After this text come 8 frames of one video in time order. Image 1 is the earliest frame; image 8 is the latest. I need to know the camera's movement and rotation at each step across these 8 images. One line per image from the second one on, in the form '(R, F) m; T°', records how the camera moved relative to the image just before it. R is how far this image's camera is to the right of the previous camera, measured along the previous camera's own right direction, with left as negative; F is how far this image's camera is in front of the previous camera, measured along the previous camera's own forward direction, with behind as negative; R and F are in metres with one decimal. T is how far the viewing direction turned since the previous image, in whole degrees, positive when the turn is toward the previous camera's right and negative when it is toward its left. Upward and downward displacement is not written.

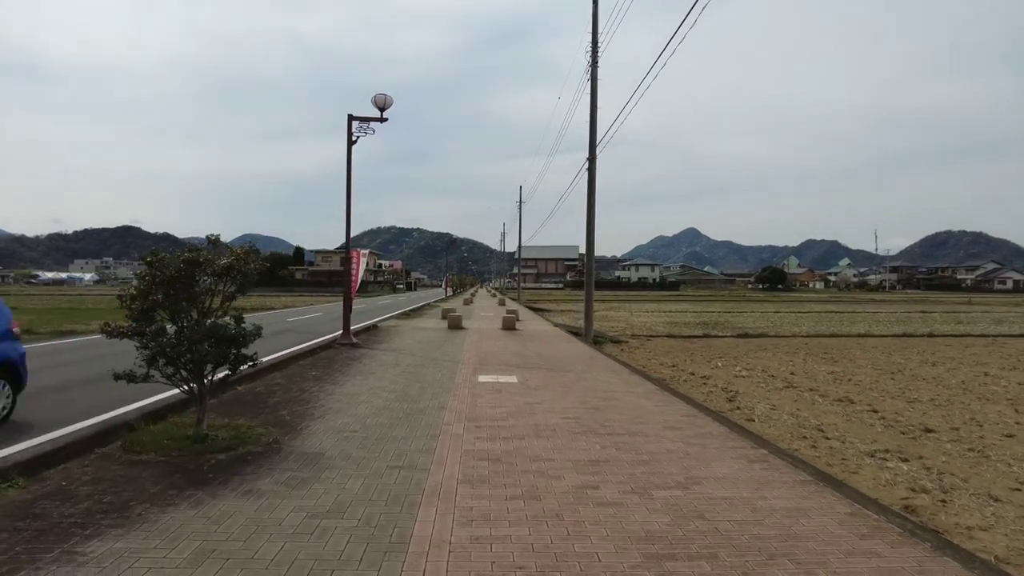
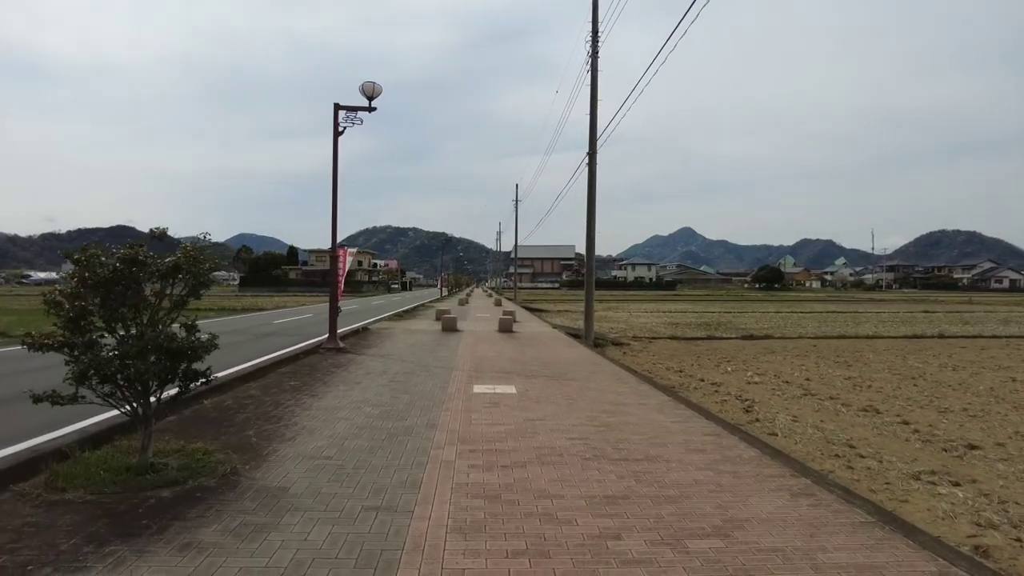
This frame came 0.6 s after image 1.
(0.0, +0.9) m; 0°
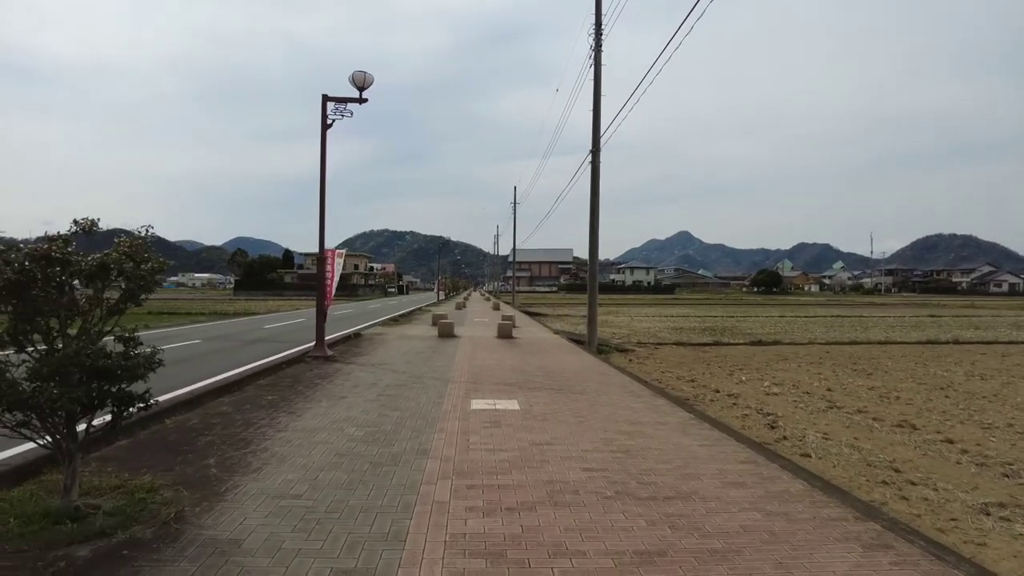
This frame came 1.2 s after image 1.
(-0.1, +0.9) m; 0°
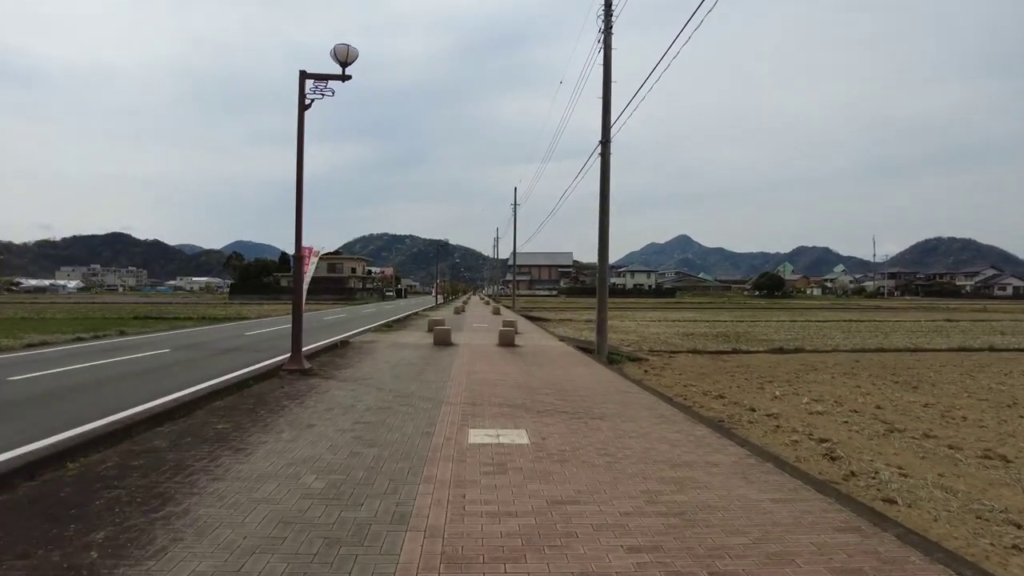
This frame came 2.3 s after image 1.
(-0.1, +1.6) m; 0°
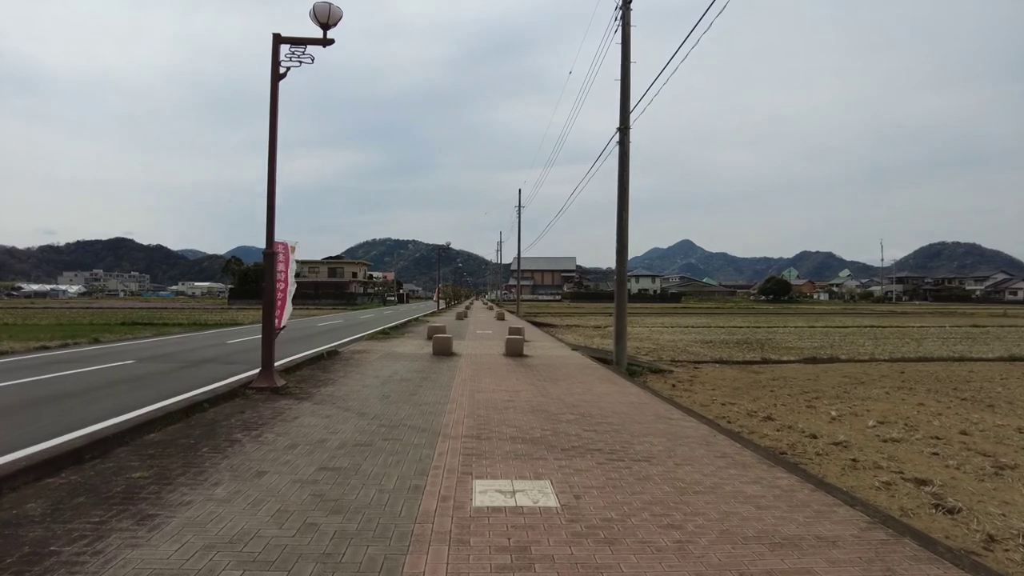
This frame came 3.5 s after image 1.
(-0.1, +1.8) m; 0°
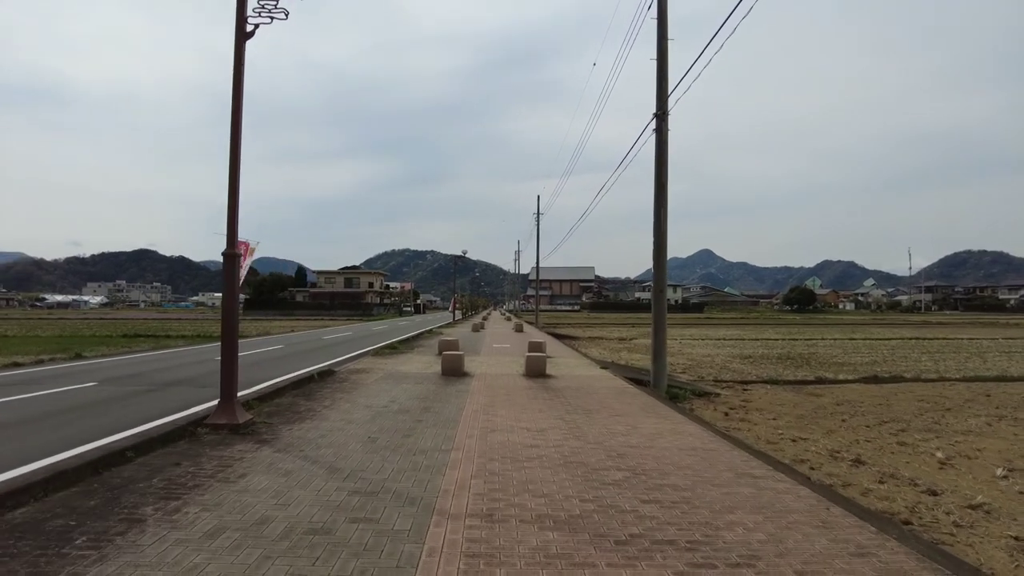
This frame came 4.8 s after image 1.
(-0.1, +2.0) m; -2°
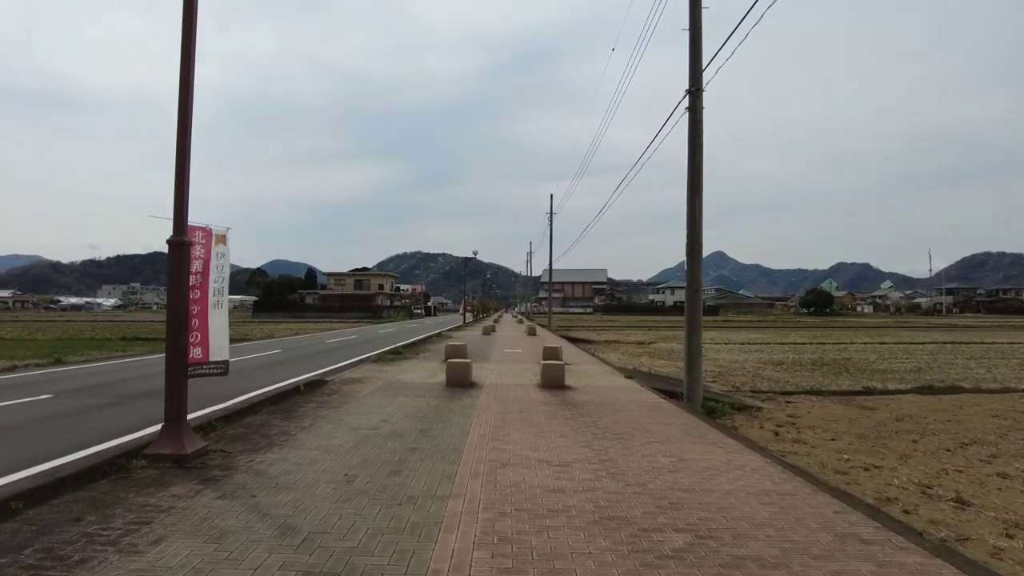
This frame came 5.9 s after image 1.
(0.0, +1.6) m; -1°
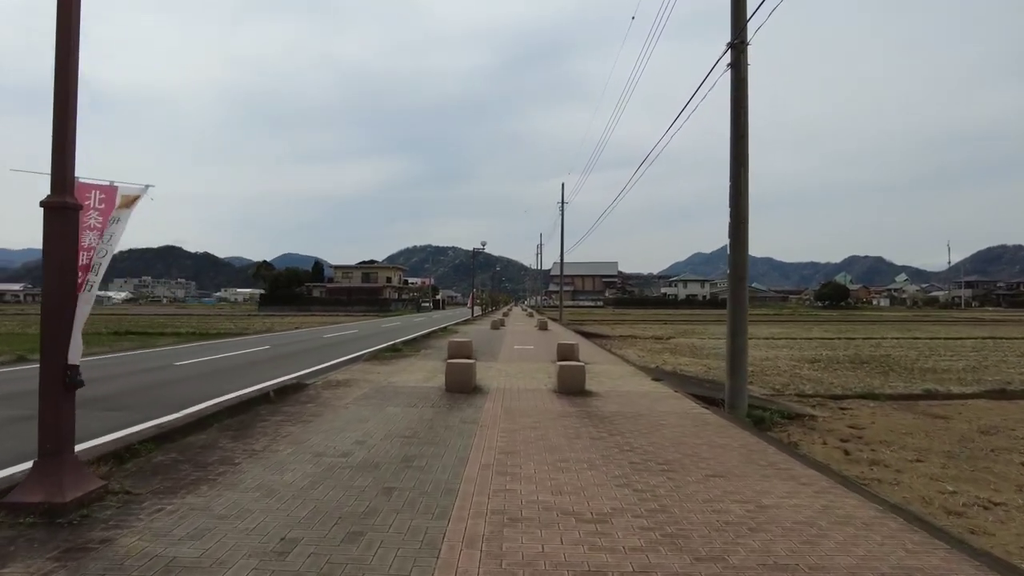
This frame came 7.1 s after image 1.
(0.0, +1.8) m; -1°
